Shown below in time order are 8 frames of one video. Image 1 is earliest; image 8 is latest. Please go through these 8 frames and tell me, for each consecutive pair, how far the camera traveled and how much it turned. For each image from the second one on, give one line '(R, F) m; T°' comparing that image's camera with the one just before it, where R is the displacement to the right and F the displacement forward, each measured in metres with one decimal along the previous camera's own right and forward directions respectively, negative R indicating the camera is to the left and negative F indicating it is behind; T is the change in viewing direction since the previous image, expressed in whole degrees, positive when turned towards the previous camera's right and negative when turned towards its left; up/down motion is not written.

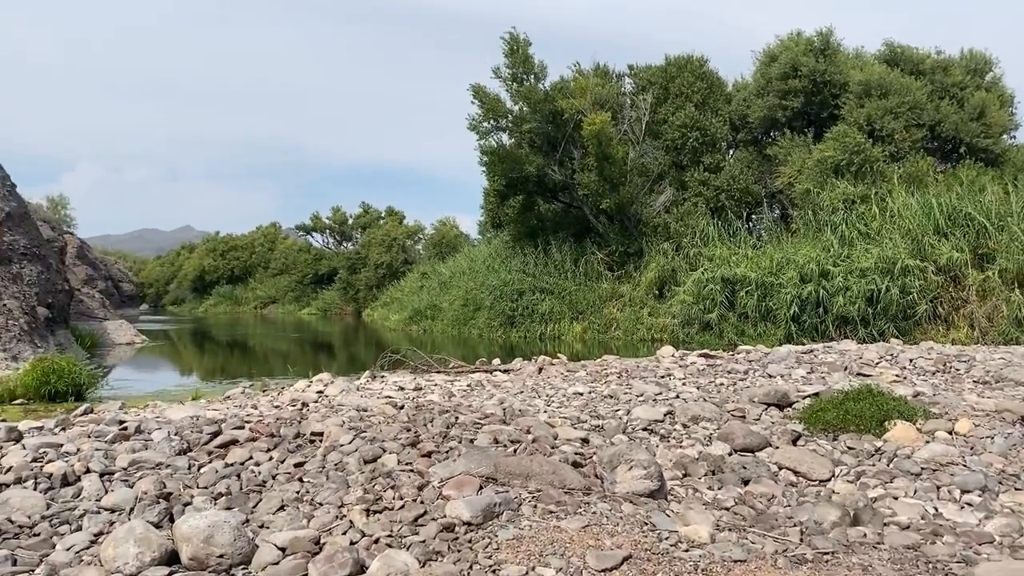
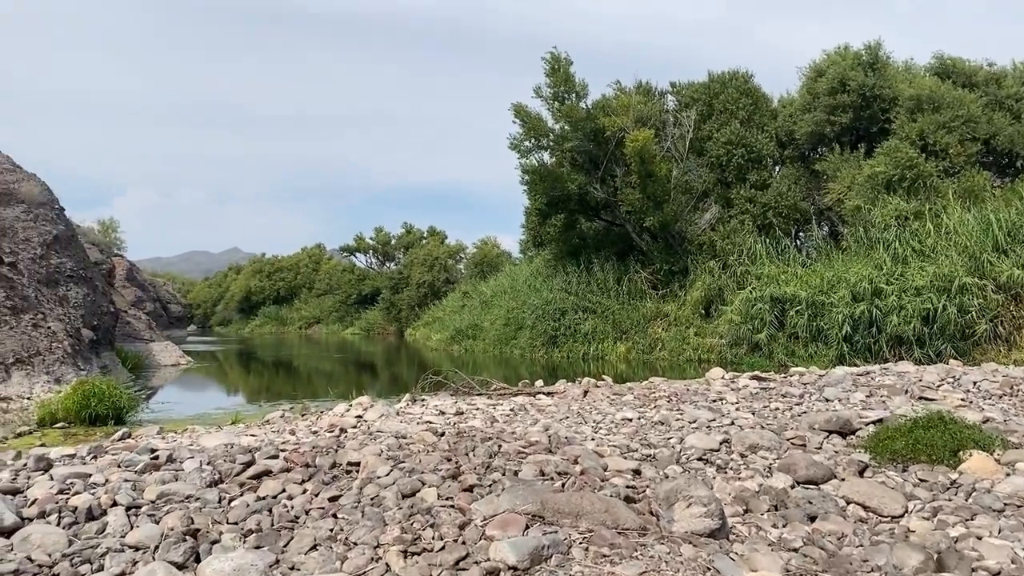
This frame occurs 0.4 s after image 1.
(0.0, +0.3) m; -3°
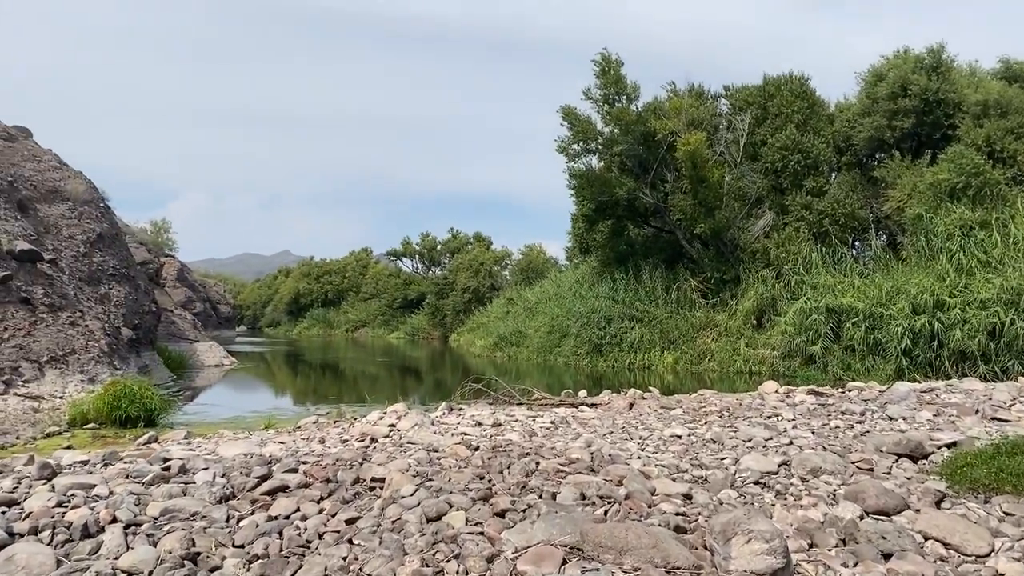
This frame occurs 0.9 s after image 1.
(0.0, +0.4) m; -3°
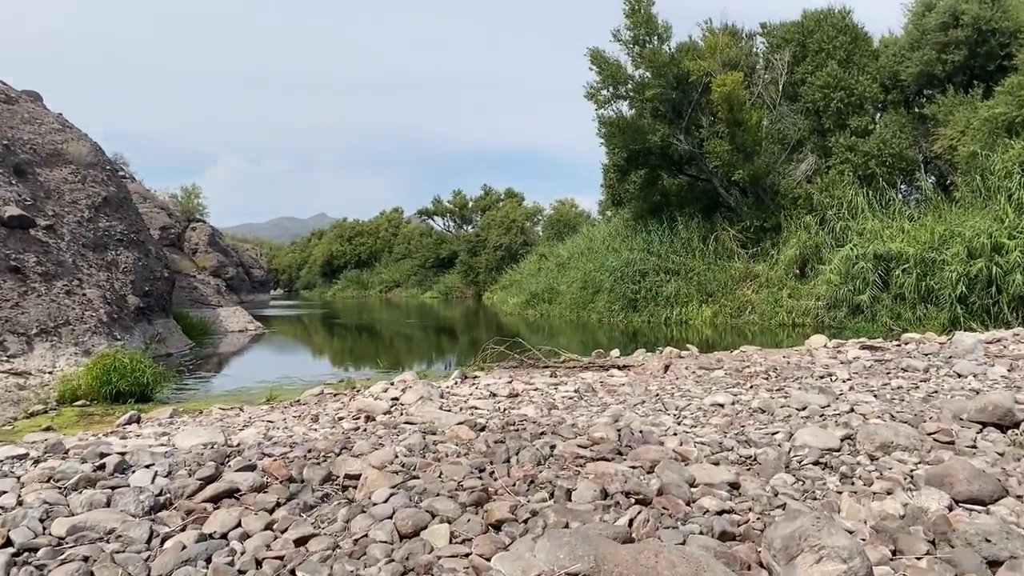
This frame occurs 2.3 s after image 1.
(+0.1, +0.9) m; -2°
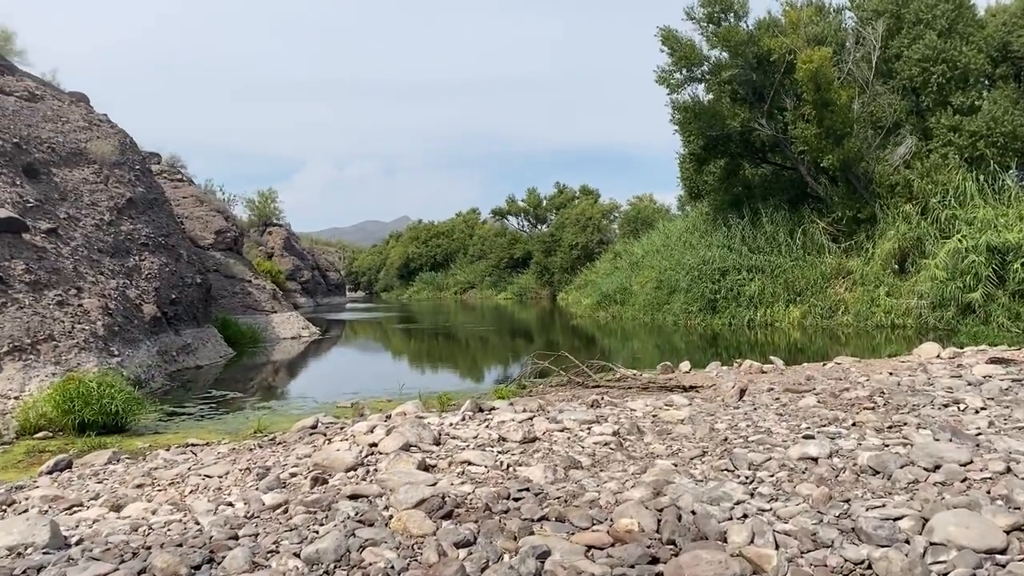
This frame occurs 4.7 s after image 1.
(+0.4, +1.6) m; -5°
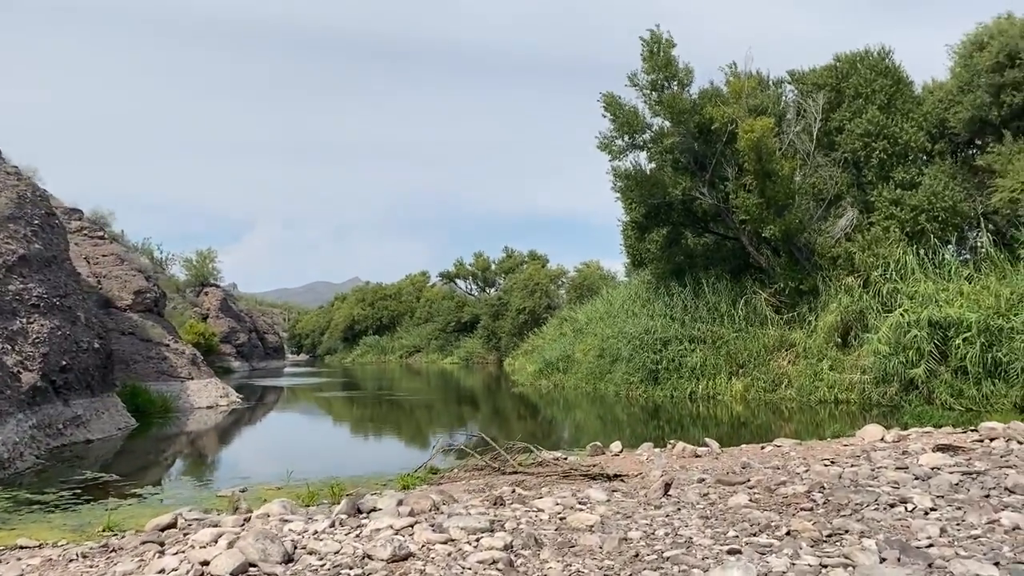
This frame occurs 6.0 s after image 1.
(+0.3, +0.7) m; +3°
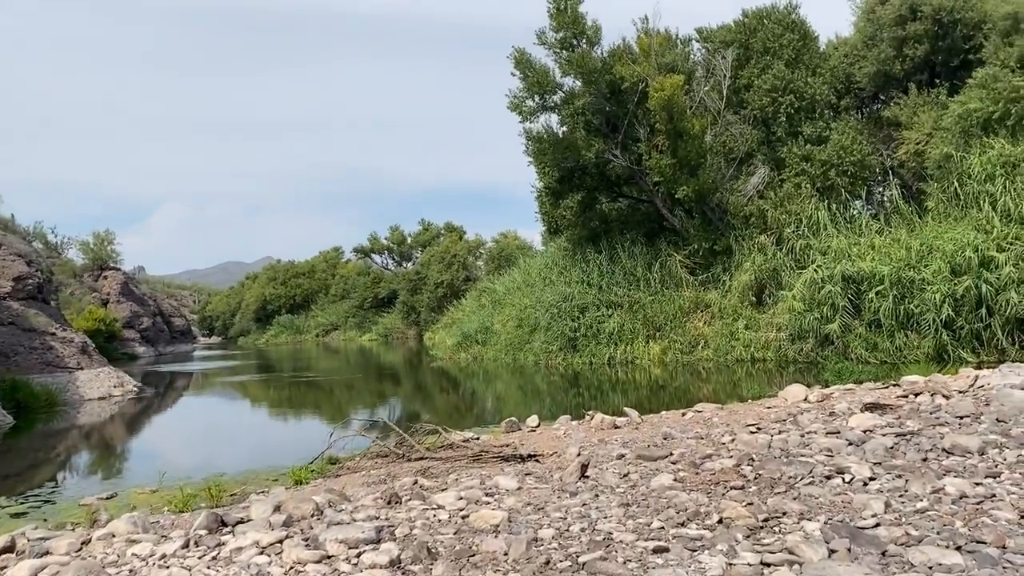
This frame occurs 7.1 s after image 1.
(+0.2, +0.7) m; +5°
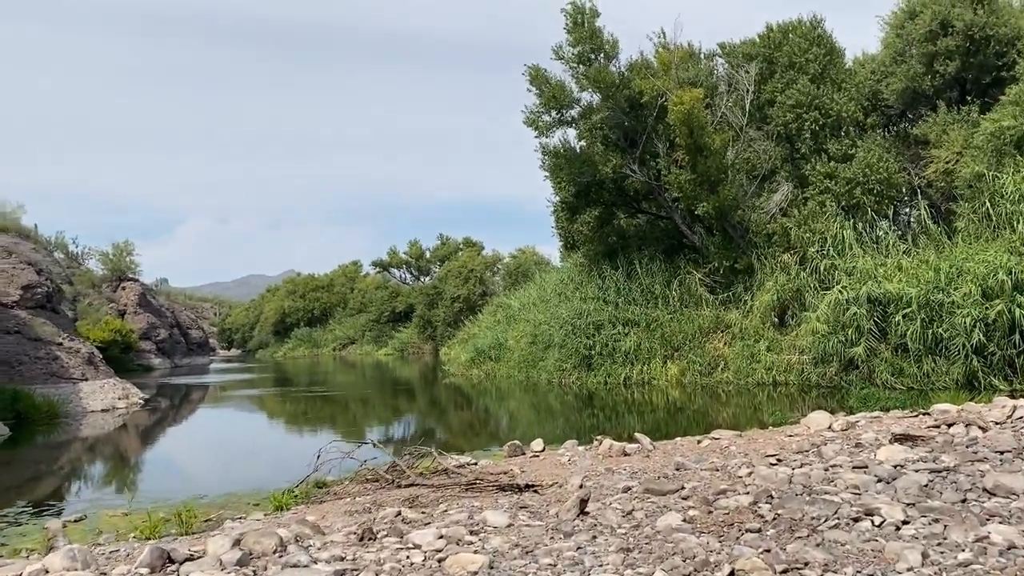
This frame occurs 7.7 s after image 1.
(+0.1, +0.5) m; -1°
